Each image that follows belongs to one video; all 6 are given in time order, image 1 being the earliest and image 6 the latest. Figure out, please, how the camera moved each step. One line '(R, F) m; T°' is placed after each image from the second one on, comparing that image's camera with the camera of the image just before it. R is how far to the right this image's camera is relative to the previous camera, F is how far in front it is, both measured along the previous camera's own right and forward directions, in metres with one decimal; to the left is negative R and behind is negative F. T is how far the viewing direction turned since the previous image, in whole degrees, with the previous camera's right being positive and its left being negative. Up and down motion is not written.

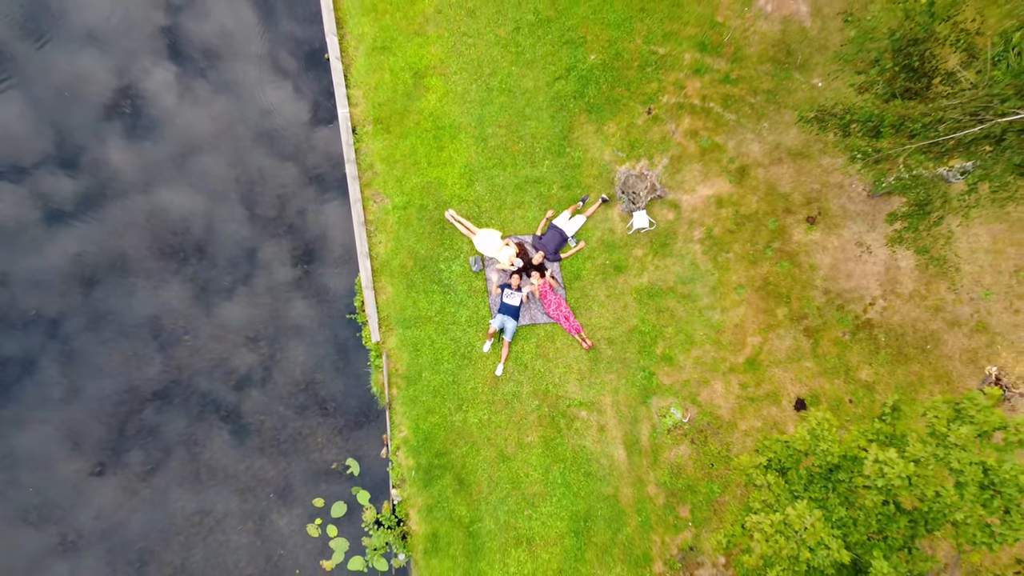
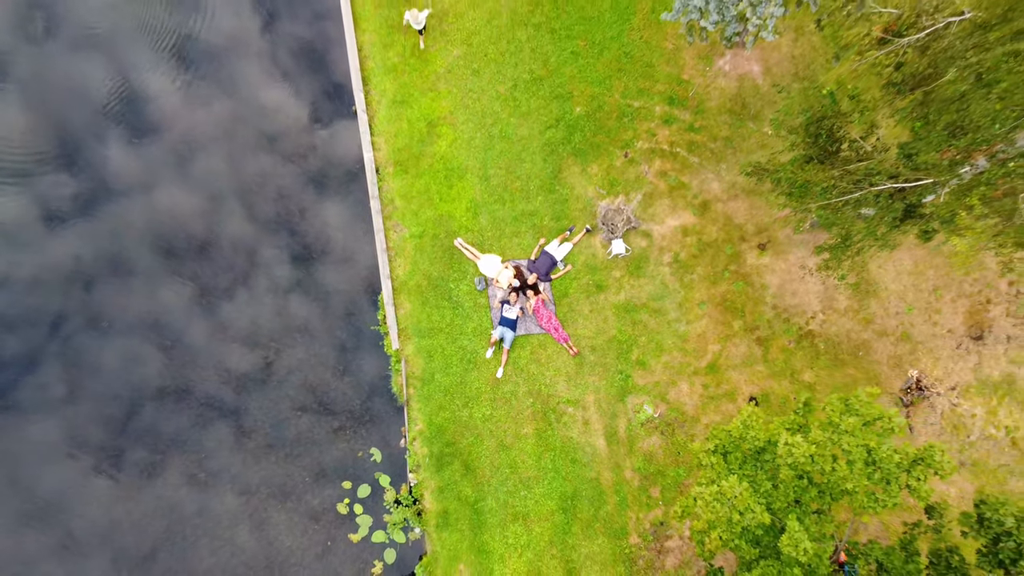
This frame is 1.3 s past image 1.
(0.0, -2.3) m; 0°
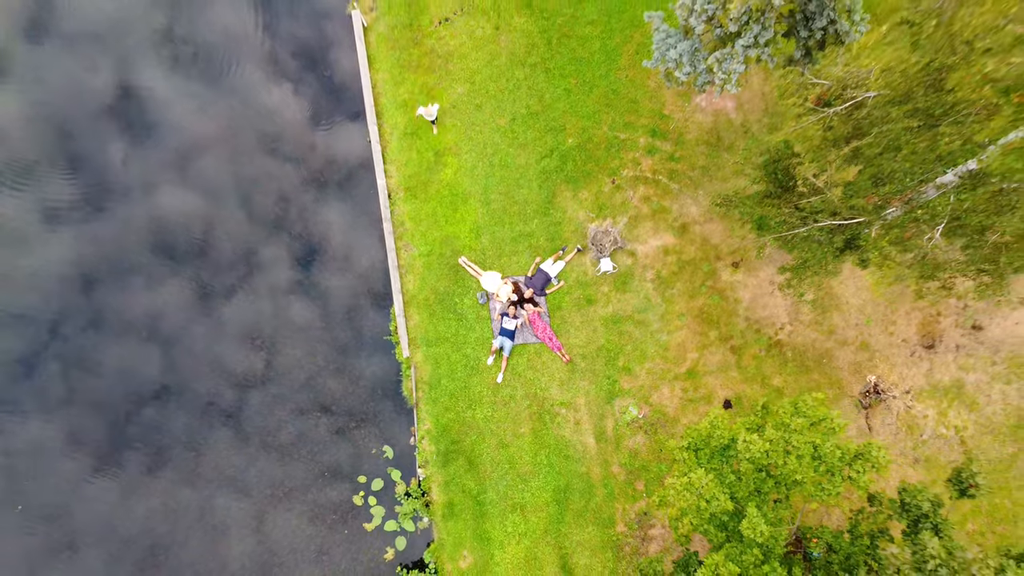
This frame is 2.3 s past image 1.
(0.0, -1.6) m; 0°
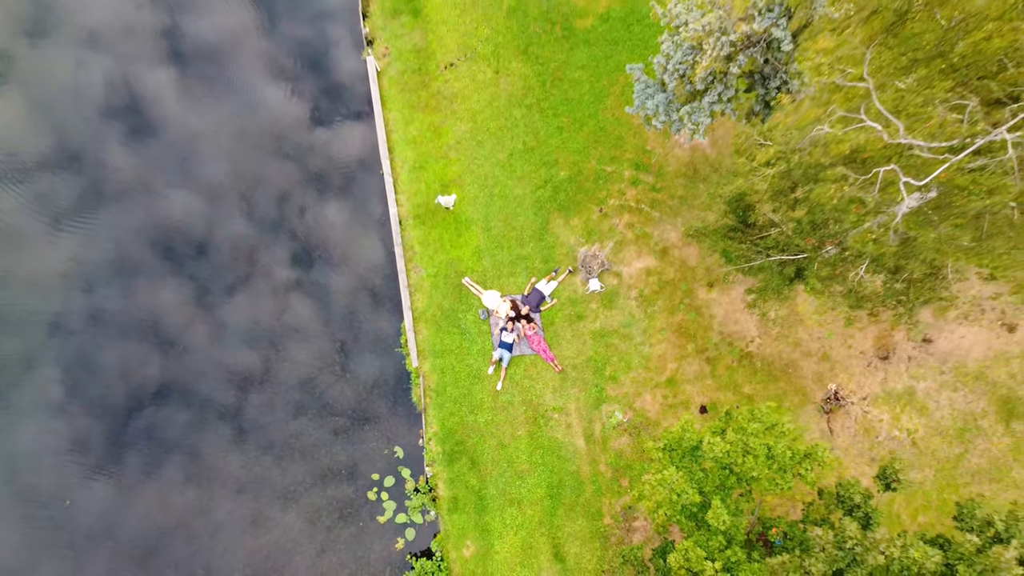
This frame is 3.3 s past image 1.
(+0.1, -1.9) m; 0°
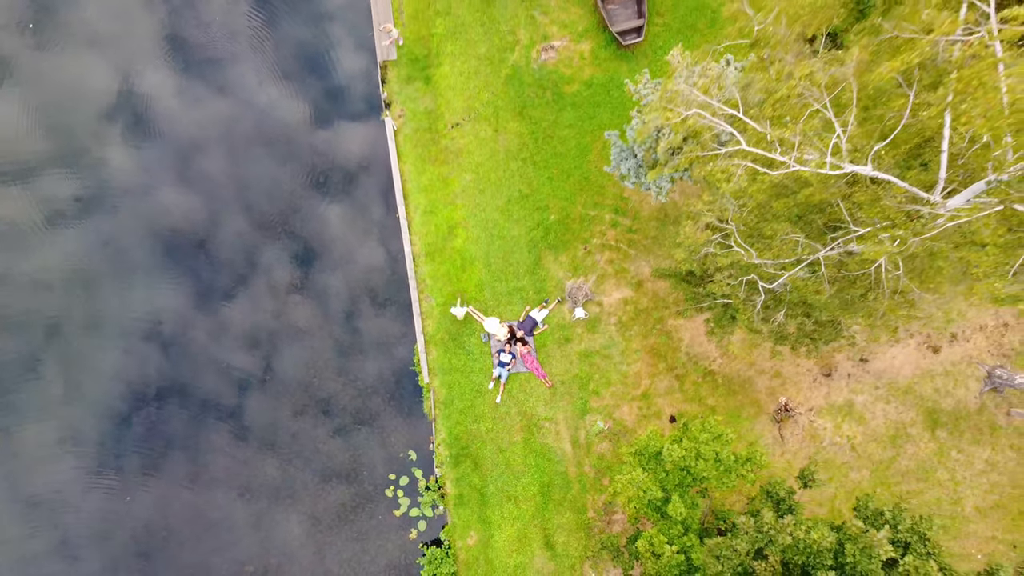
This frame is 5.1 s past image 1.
(+0.1, -3.1) m; 0°
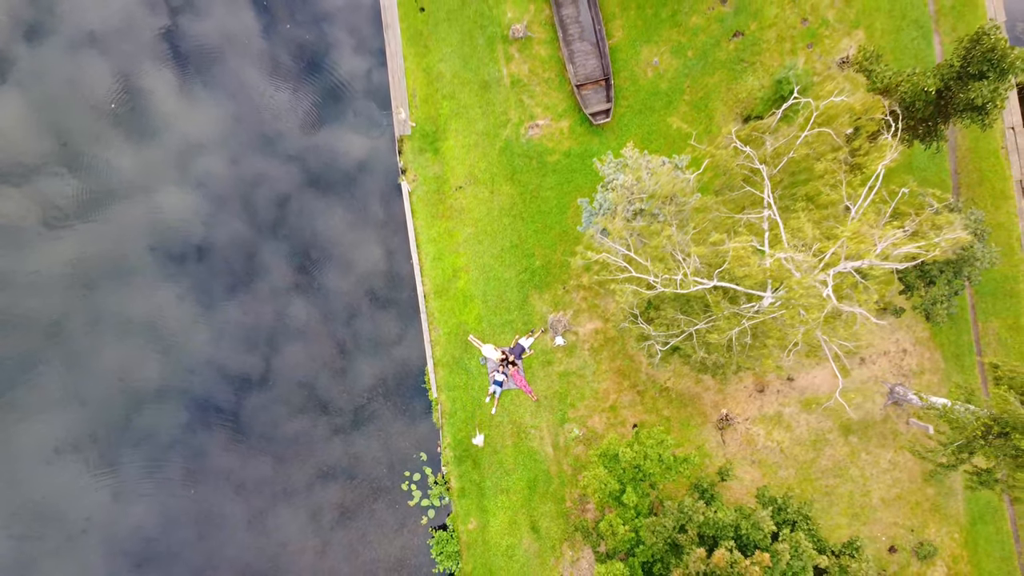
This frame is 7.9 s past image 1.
(+0.4, -4.9) m; 0°
